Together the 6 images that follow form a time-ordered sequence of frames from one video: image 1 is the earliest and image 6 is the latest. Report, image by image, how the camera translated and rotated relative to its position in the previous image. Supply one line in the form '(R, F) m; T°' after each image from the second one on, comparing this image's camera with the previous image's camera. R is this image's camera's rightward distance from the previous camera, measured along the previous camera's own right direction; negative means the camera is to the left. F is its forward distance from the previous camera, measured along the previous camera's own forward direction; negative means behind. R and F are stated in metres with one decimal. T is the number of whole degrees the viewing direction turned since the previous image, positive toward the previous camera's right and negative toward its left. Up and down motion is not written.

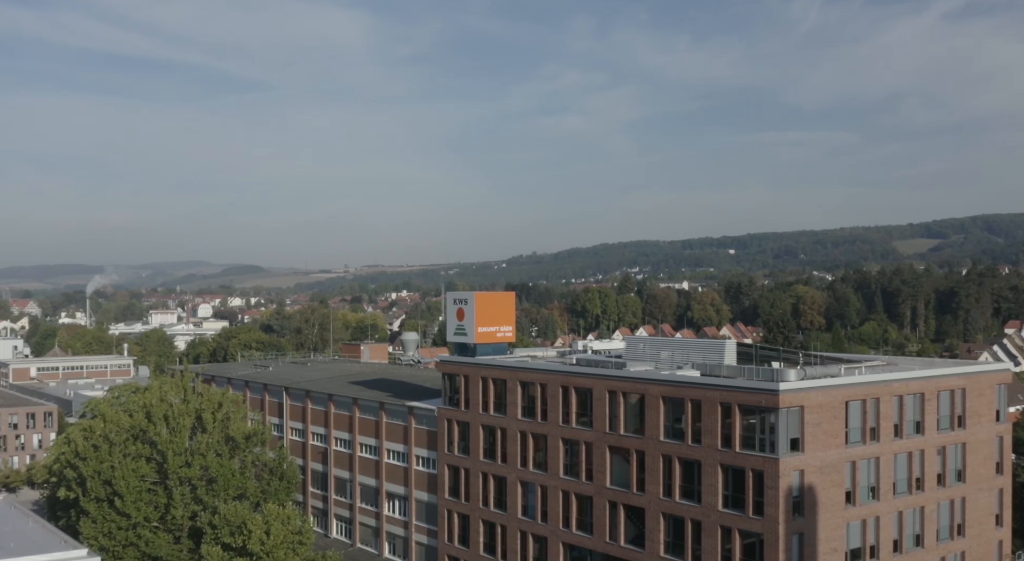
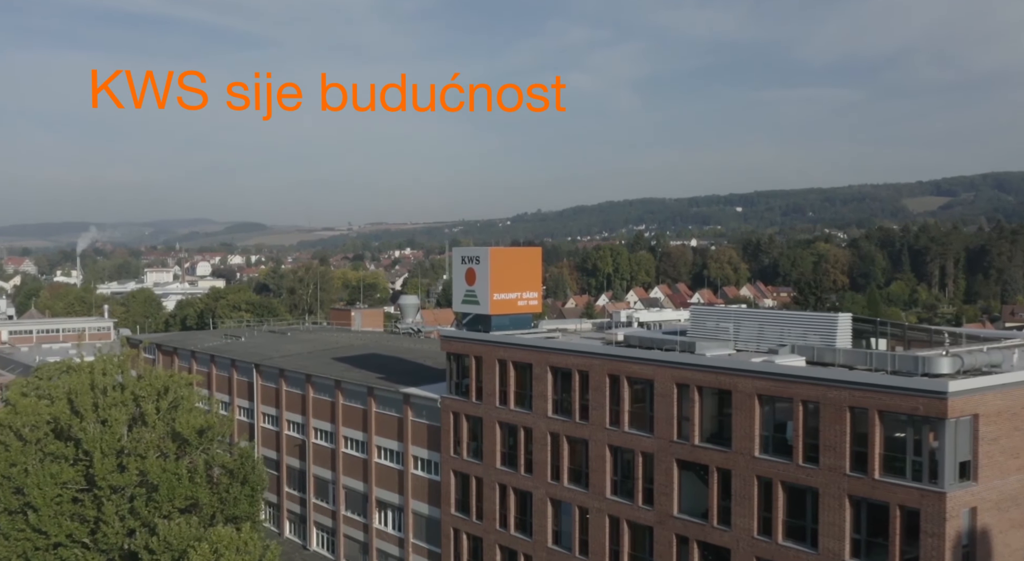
(-0.7, +9.6) m; 0°
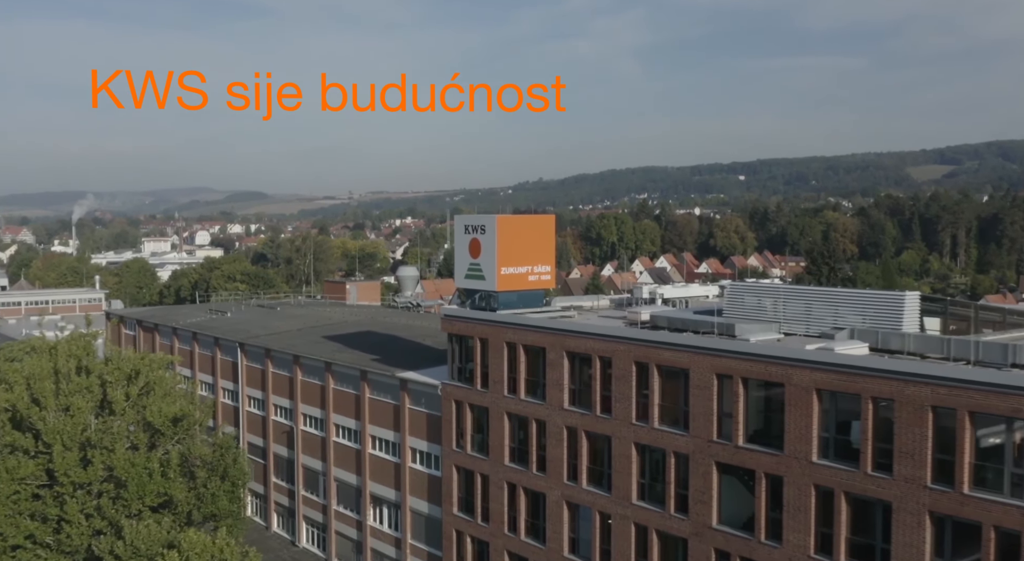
(-0.2, +3.6) m; 0°
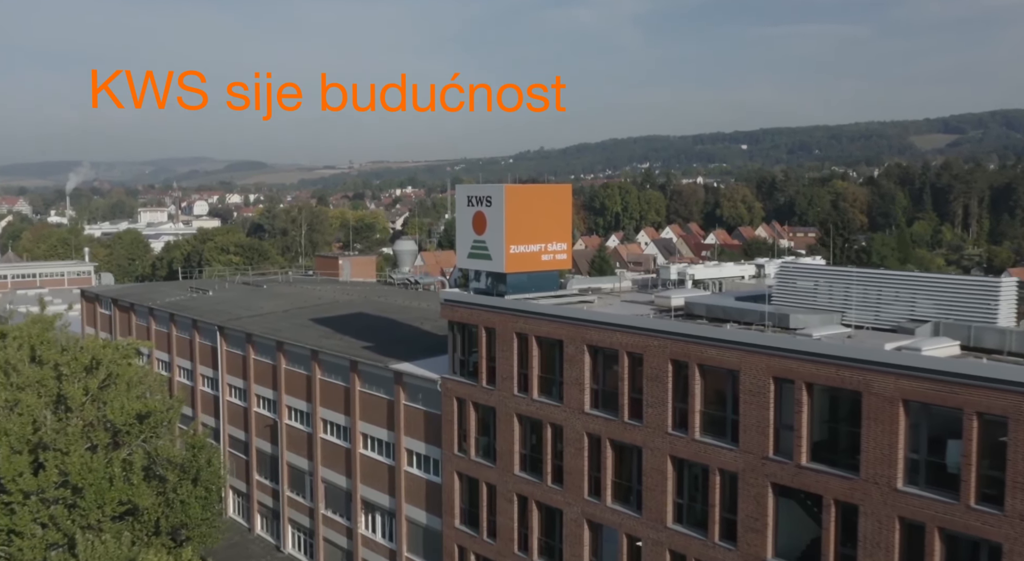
(-0.2, +3.7) m; 0°
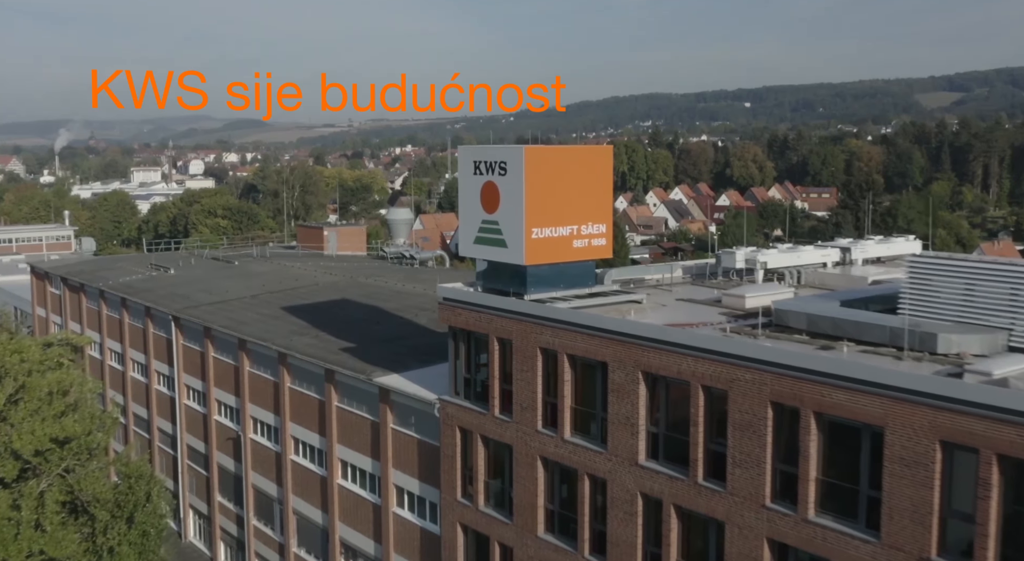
(-0.4, +6.0) m; 0°
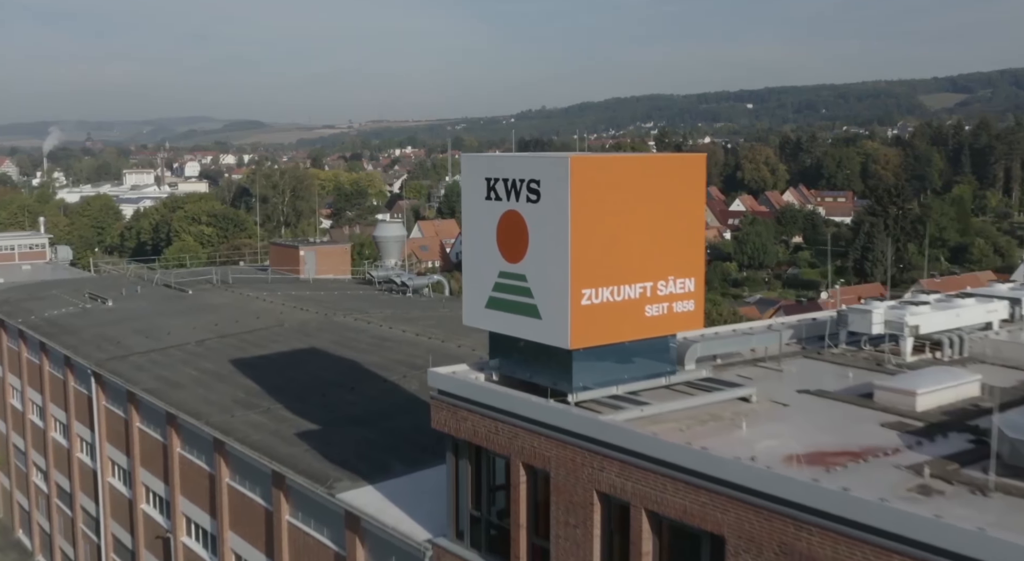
(-0.4, +6.6) m; 0°
